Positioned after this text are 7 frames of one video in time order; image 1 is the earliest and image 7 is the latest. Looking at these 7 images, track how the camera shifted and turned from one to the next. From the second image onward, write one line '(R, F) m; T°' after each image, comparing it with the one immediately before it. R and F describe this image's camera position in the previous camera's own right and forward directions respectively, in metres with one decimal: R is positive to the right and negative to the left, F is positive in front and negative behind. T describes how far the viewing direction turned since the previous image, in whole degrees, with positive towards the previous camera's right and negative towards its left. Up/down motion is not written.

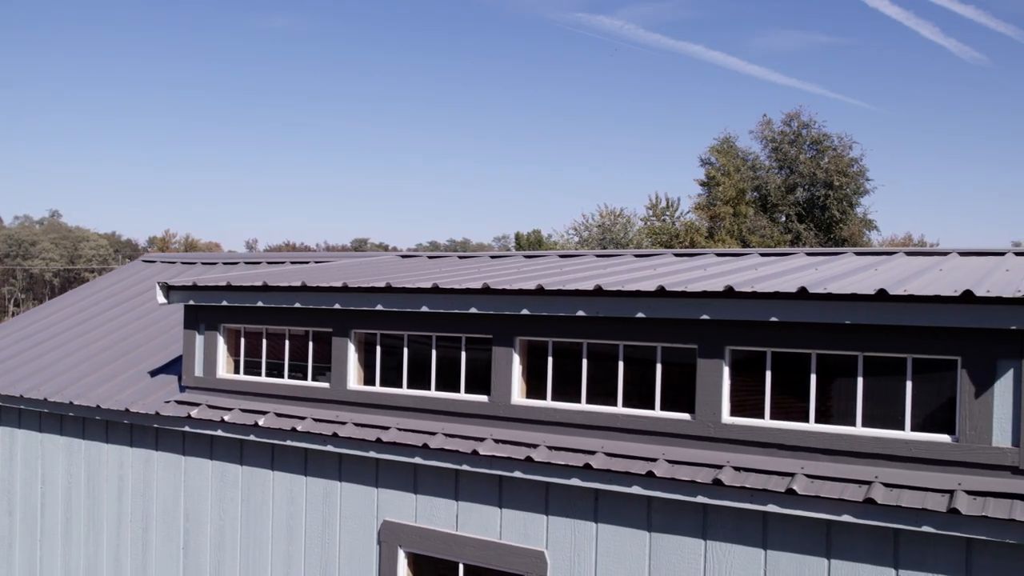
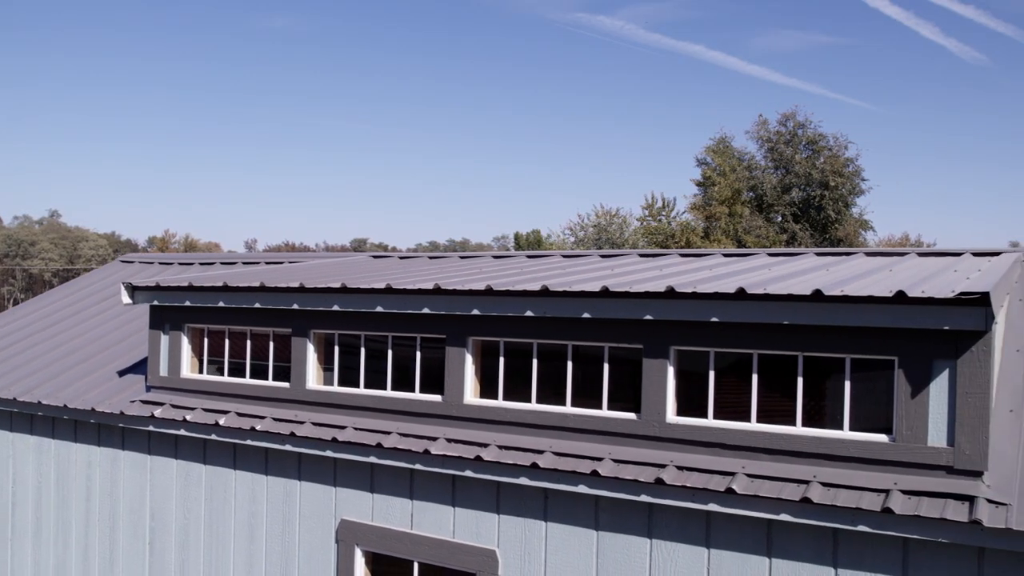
(+0.1, +0.3) m; 0°
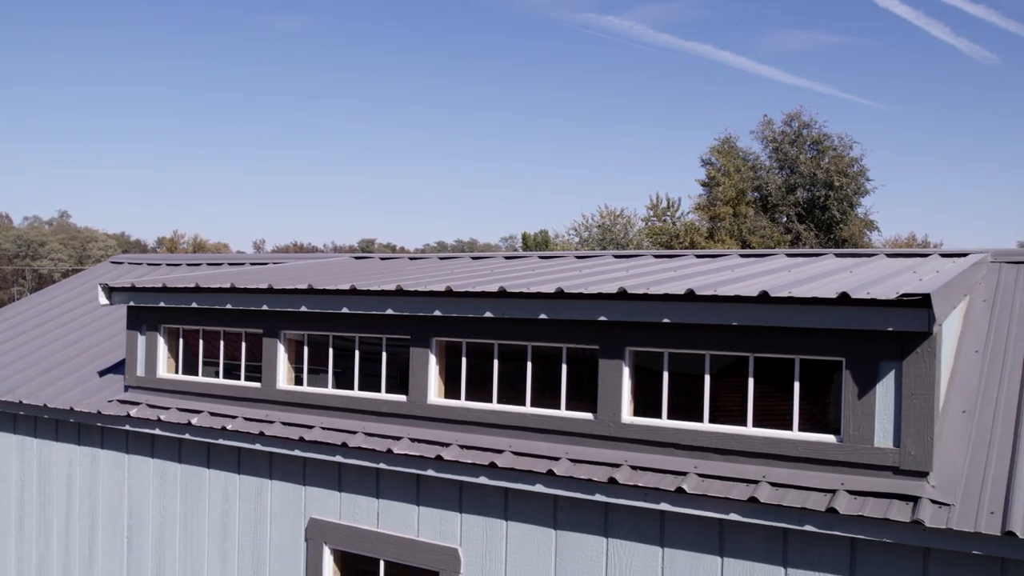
(+0.3, 0.0) m; 0°
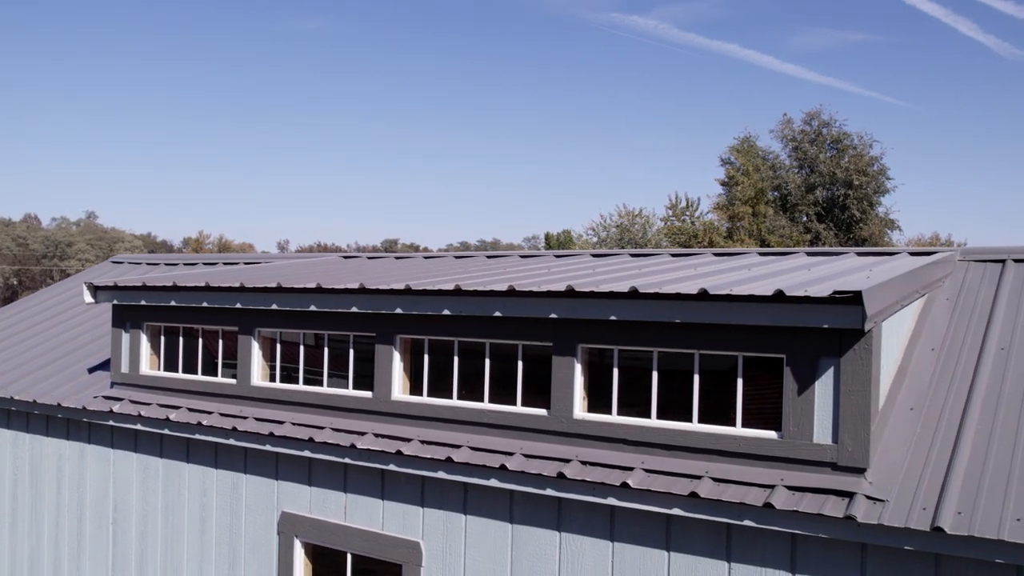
(+0.4, -0.1) m; -1°
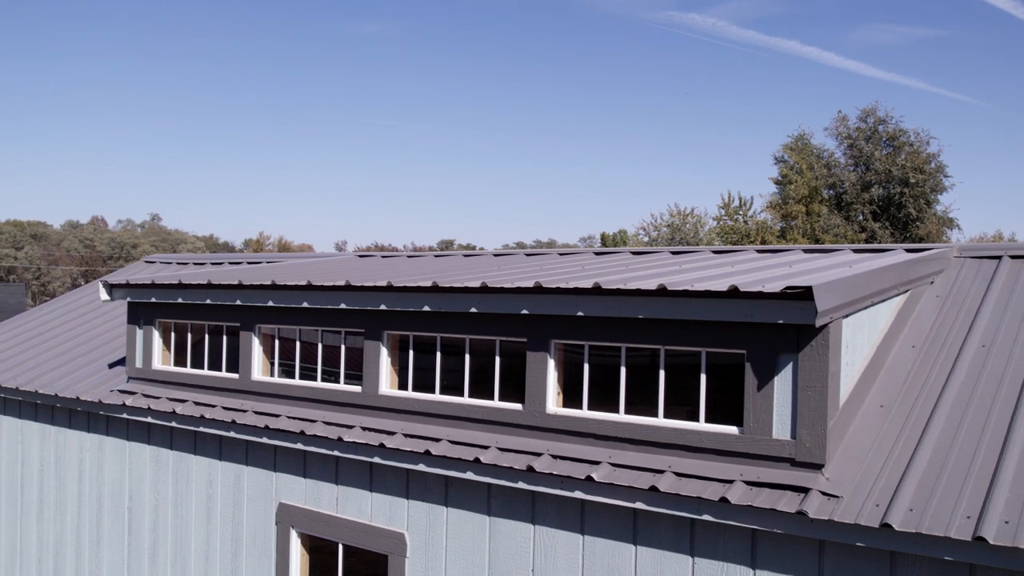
(+0.4, -0.1) m; -3°
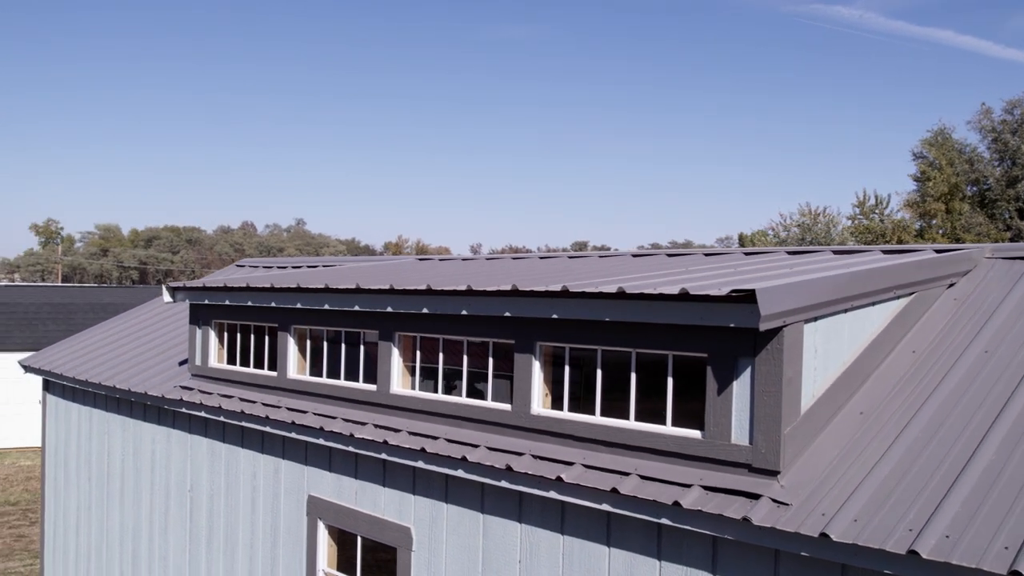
(+0.8, 0.0) m; -8°
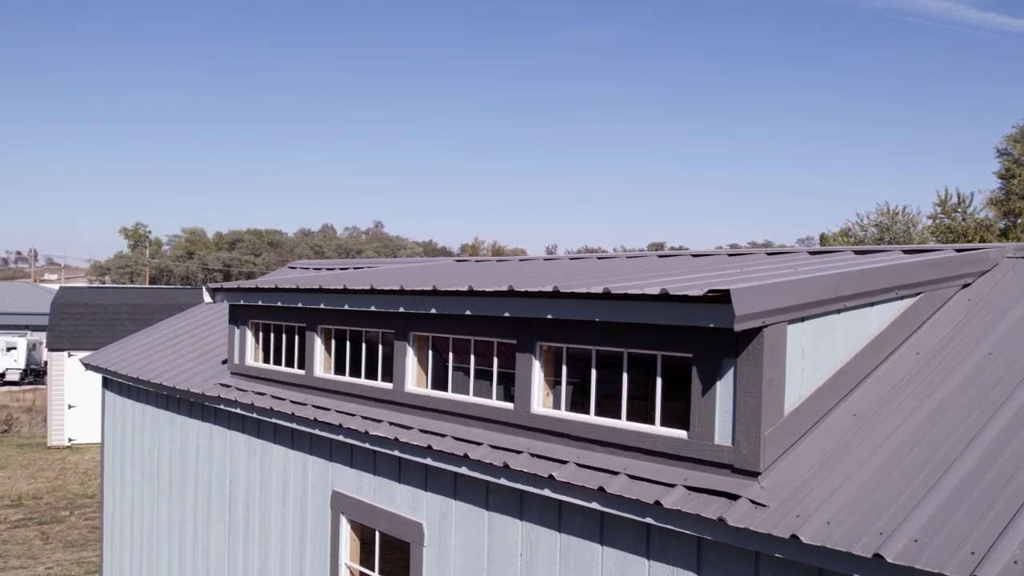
(+0.4, -0.1) m; -5°
